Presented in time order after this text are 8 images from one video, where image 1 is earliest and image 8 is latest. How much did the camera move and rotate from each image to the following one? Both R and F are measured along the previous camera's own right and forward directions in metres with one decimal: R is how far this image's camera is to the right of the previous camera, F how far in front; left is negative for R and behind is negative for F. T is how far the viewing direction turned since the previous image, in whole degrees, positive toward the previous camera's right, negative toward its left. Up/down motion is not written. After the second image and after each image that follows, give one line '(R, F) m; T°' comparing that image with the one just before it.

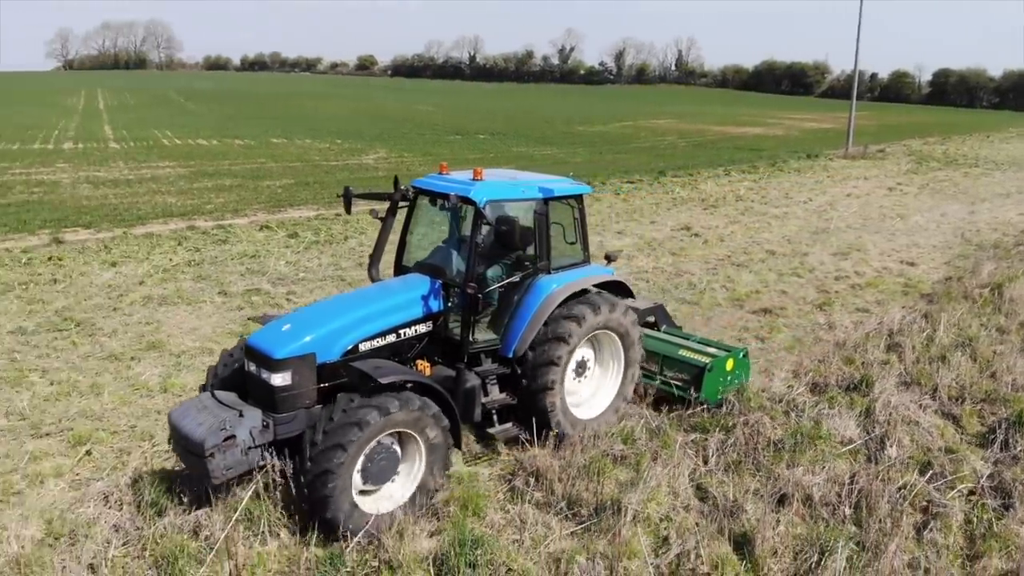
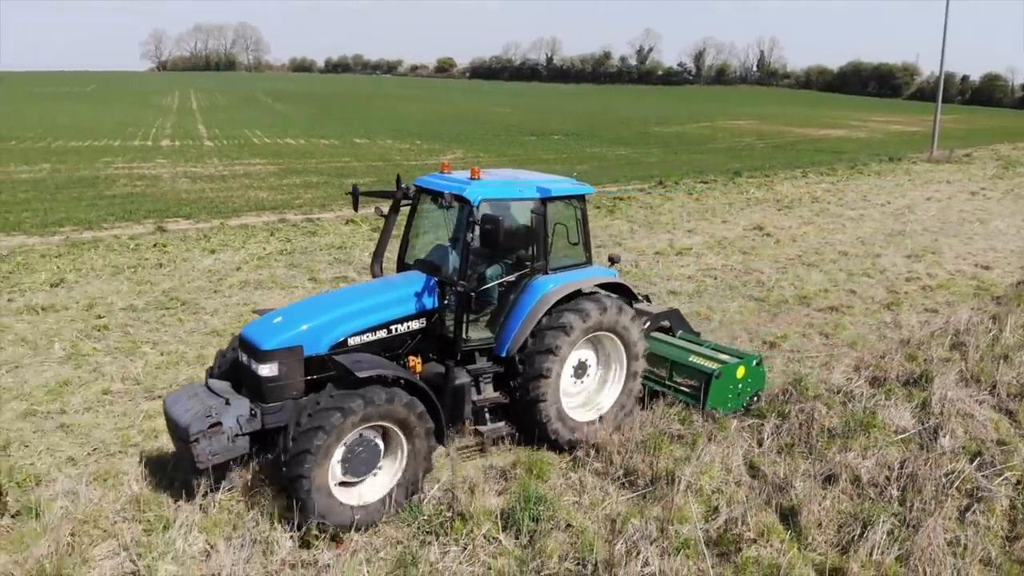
(+0.1, -0.5) m; -4°
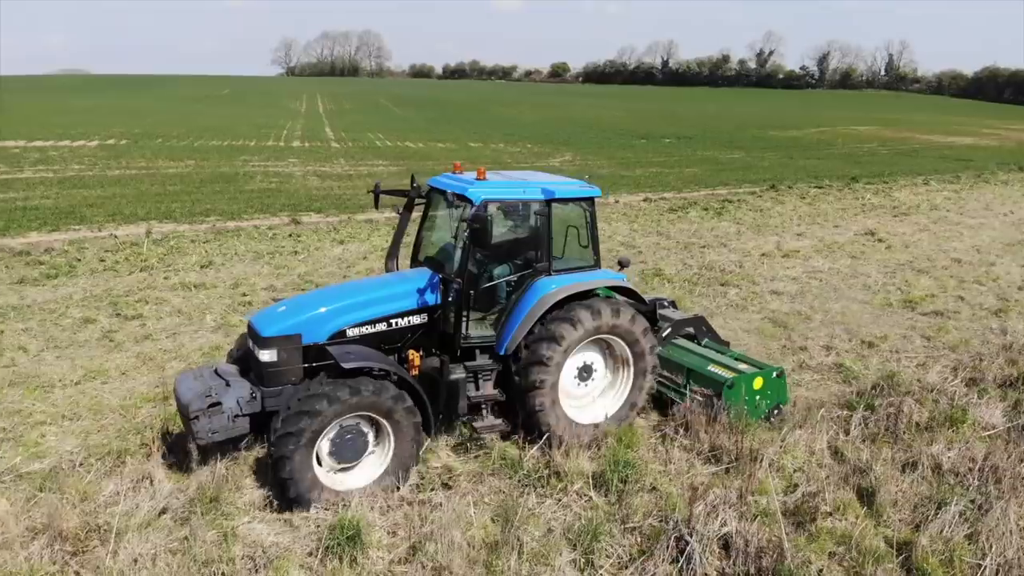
(+0.1, -0.6) m; -6°
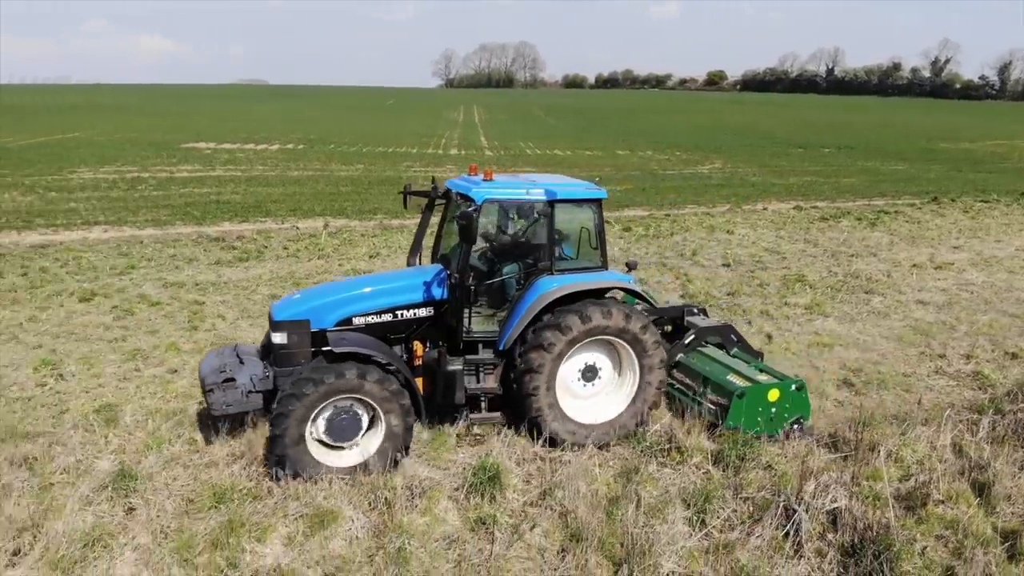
(+0.1, -0.6) m; -9°
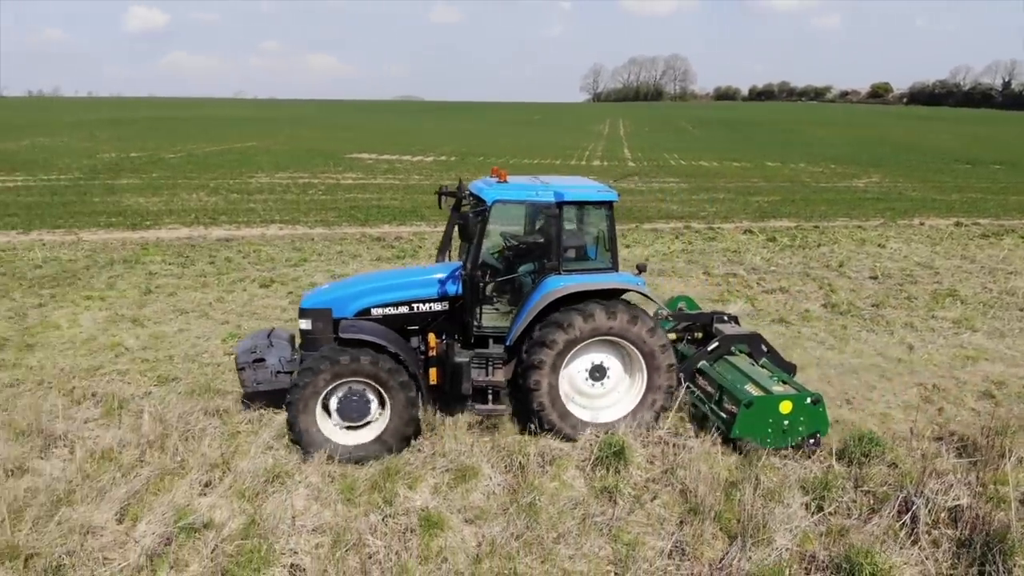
(+0.1, -0.5) m; -8°
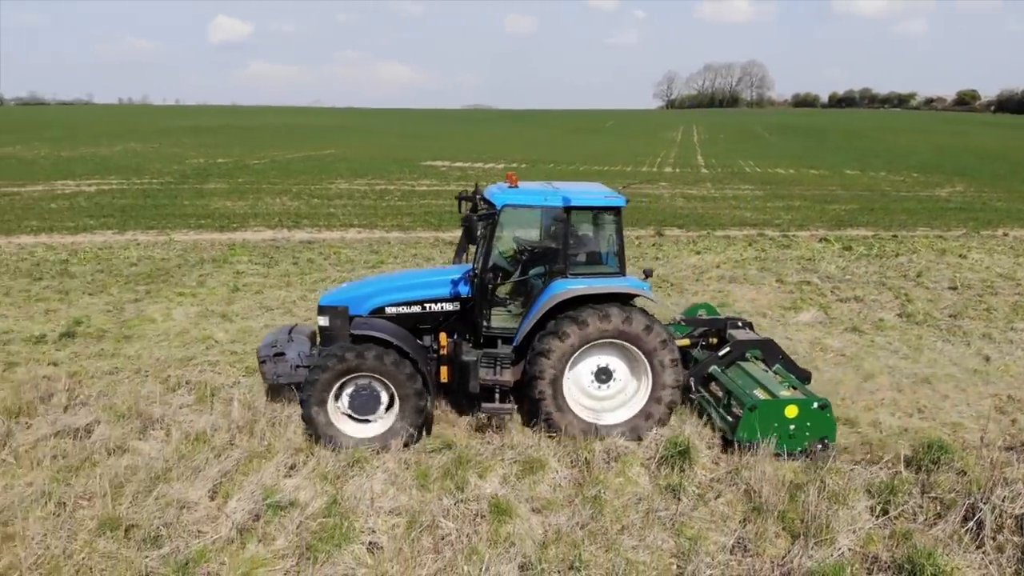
(0.0, -0.2) m; -4°
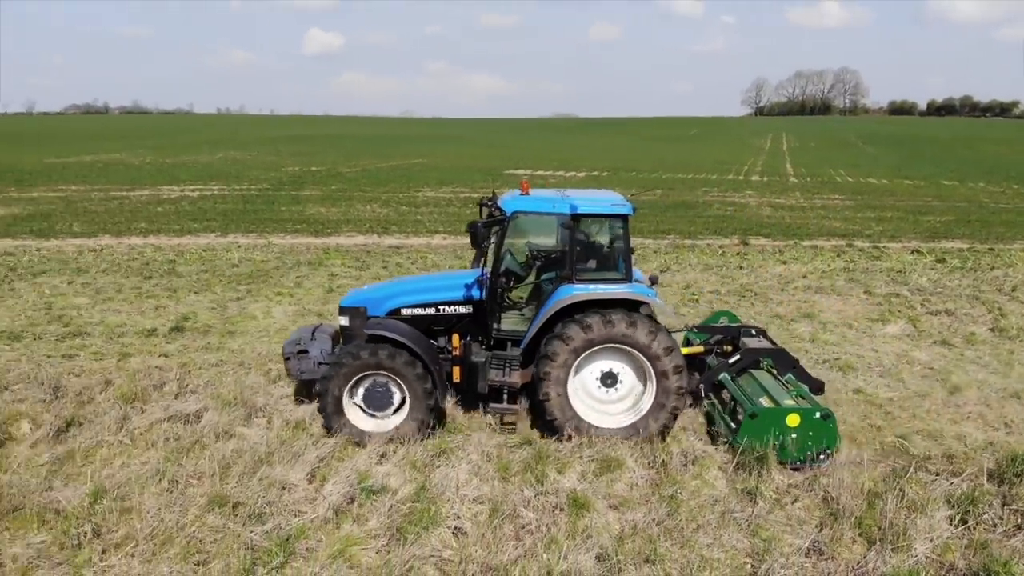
(0.0, -0.2) m; -5°
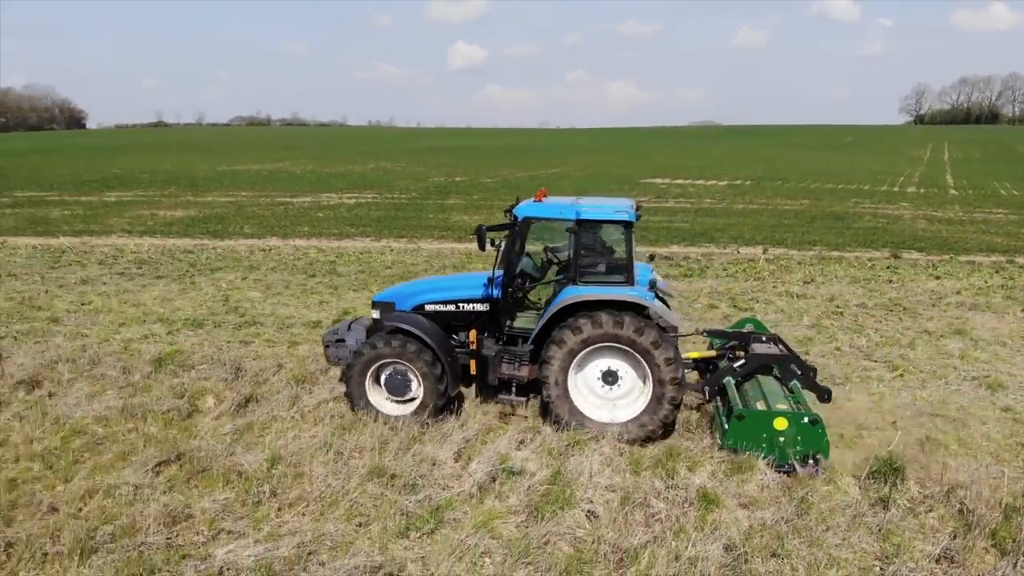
(0.0, -0.3) m; -8°
